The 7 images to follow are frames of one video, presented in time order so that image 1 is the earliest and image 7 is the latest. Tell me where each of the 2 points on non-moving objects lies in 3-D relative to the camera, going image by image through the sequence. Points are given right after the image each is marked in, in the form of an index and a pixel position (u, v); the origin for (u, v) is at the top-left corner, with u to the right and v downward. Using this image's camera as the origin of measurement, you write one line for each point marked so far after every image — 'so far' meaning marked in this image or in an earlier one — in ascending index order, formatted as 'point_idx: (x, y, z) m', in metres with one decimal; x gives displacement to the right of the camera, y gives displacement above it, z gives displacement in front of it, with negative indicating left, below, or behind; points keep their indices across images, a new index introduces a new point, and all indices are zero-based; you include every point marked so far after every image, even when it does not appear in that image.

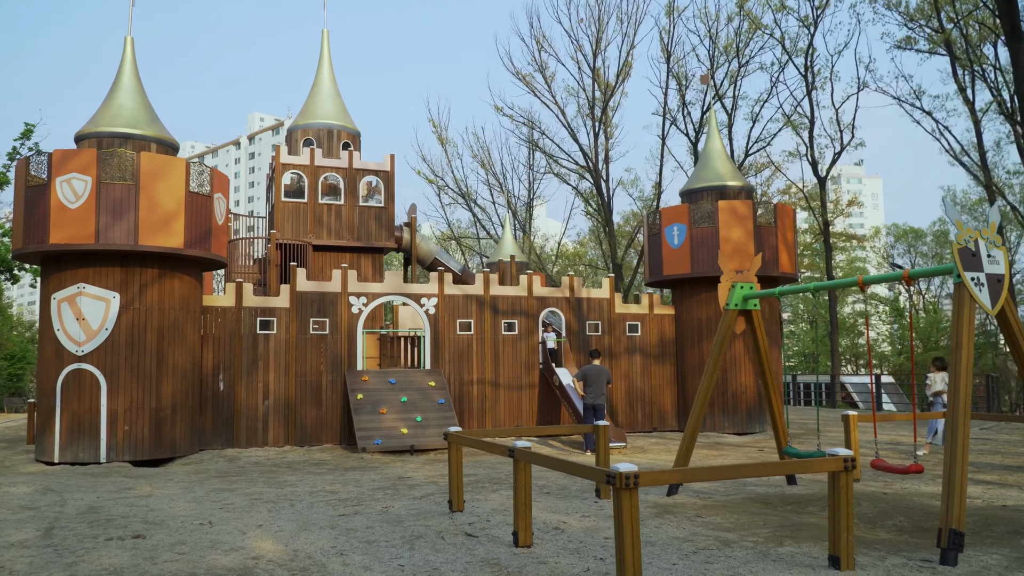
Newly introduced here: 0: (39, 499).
0: (-5.5, -2.5, +10.3) m
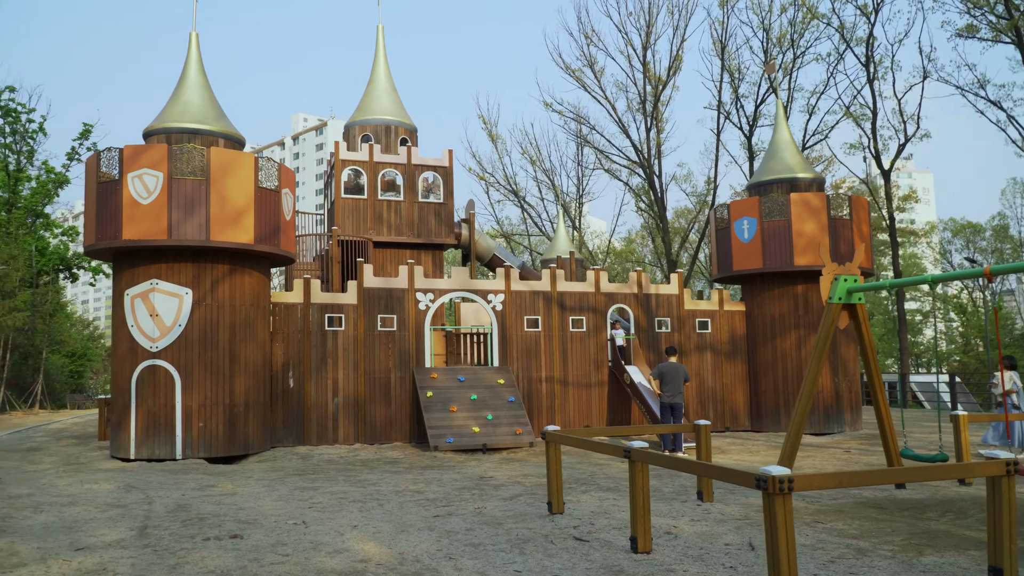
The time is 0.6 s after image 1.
0: (-4.5, -2.4, +10.2) m
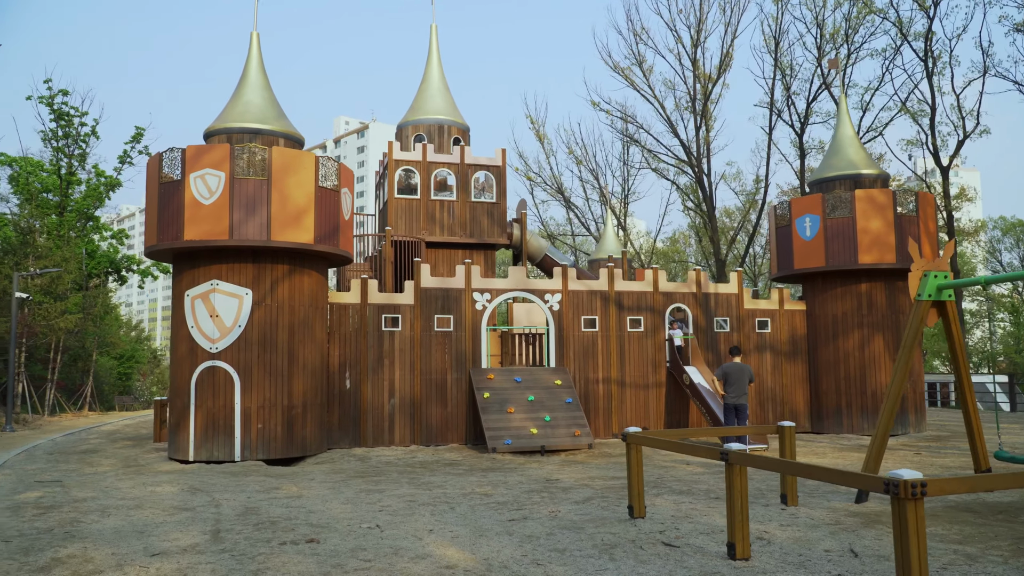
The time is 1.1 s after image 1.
0: (-3.7, -2.4, +10.1) m
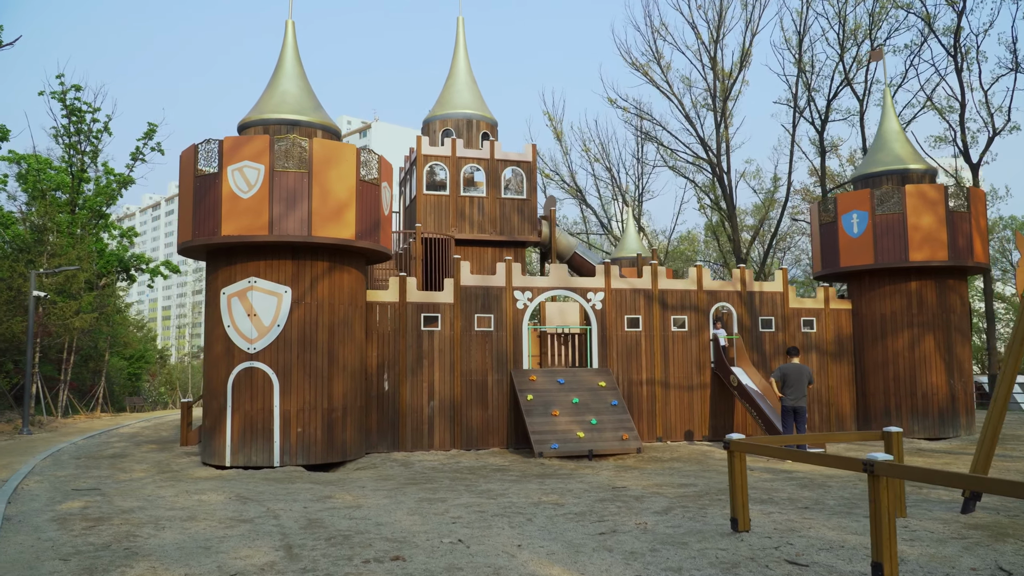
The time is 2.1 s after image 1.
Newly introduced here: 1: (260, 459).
0: (-2.9, -2.4, +9.5) m
1: (-3.9, -2.6, +13.4) m
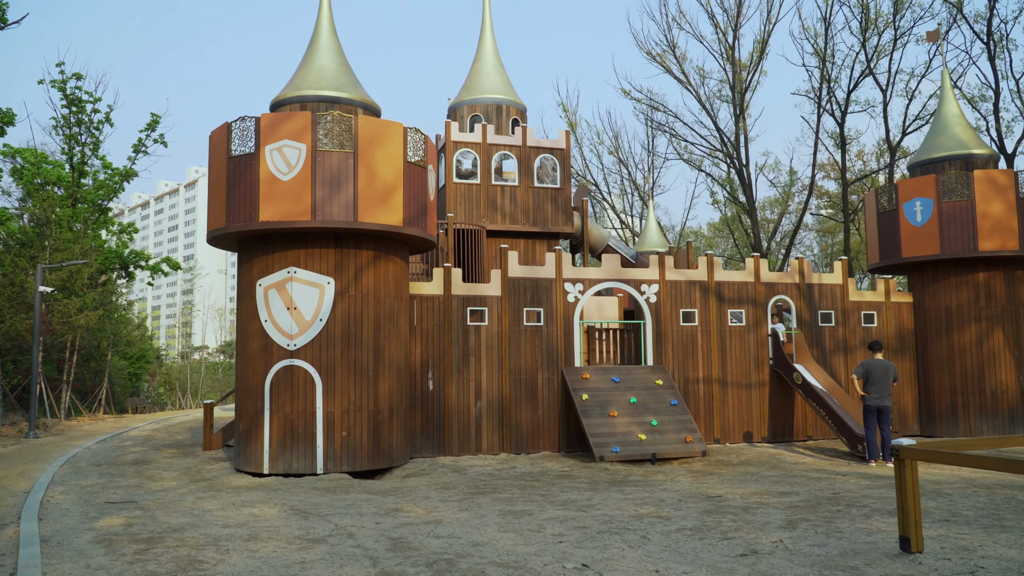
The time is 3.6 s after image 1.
0: (-1.9, -2.3, +8.3) m
1: (-2.9, -2.5, +12.3) m
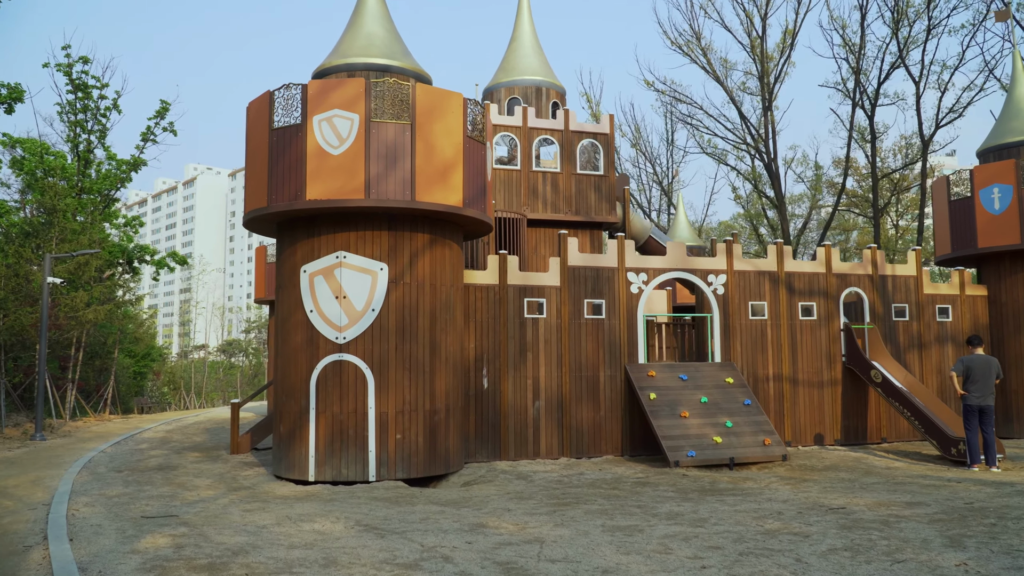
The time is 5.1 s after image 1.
0: (-1.0, -2.1, +7.1) m
1: (-2.0, -2.3, +11.1) m
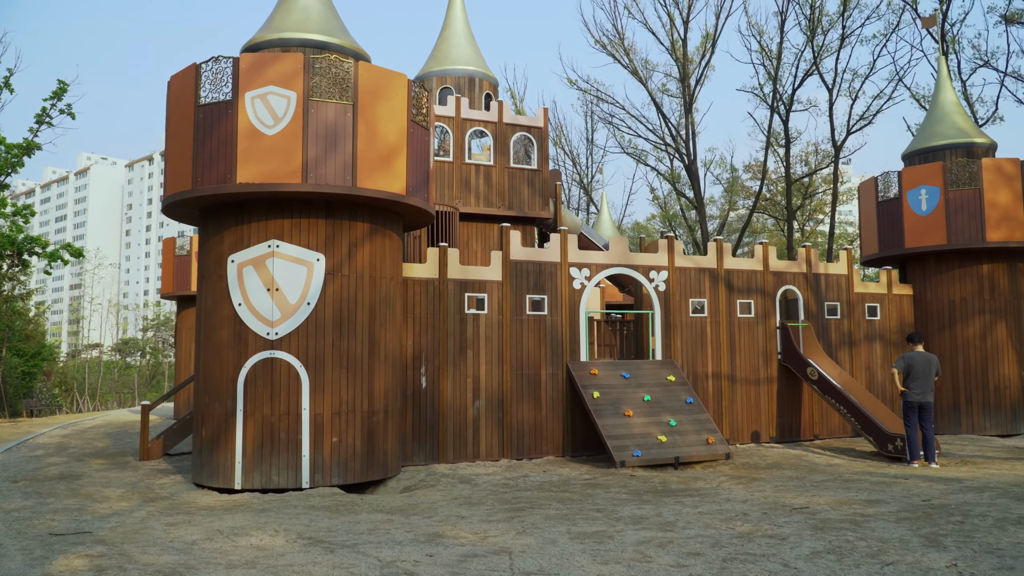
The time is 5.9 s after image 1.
0: (-1.2, -2.0, +6.5) m
1: (-2.7, -2.2, +10.3) m
